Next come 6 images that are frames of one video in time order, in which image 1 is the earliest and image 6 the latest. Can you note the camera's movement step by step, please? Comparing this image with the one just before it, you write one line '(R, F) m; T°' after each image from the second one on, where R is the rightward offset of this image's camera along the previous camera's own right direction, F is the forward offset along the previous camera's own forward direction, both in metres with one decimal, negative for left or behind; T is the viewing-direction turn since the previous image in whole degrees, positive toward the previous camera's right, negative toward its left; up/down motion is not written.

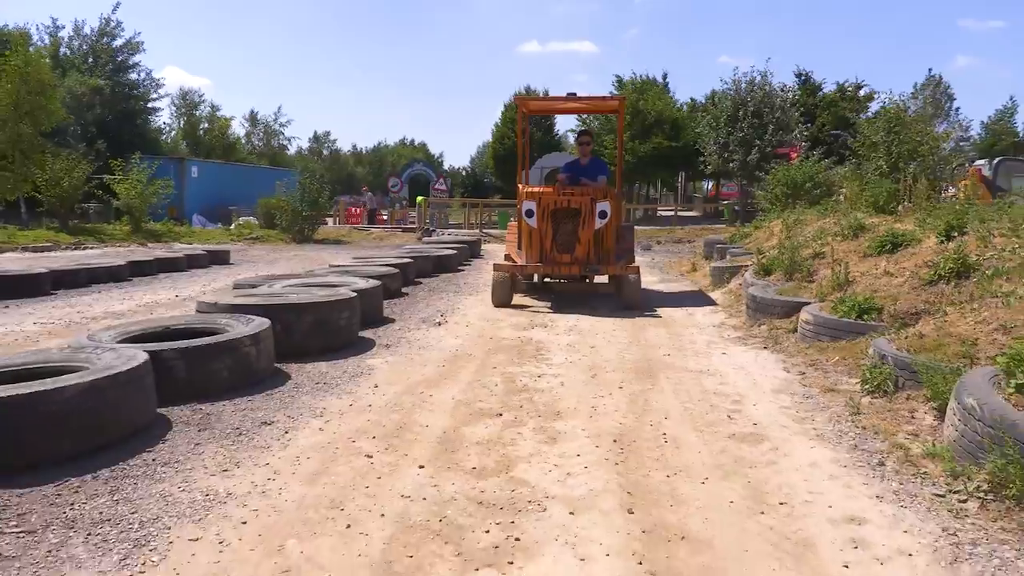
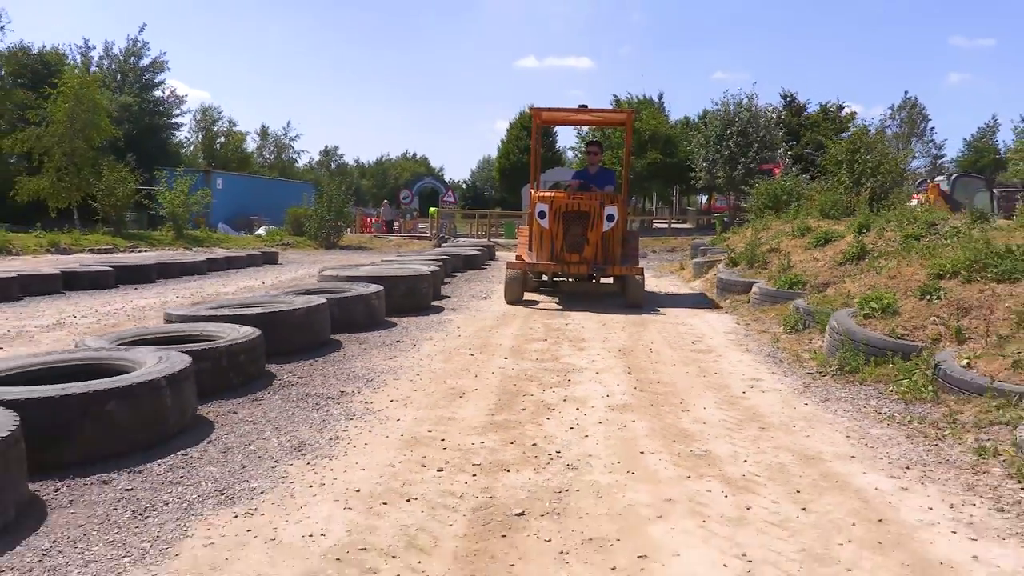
(-0.5, -3.0) m; 0°
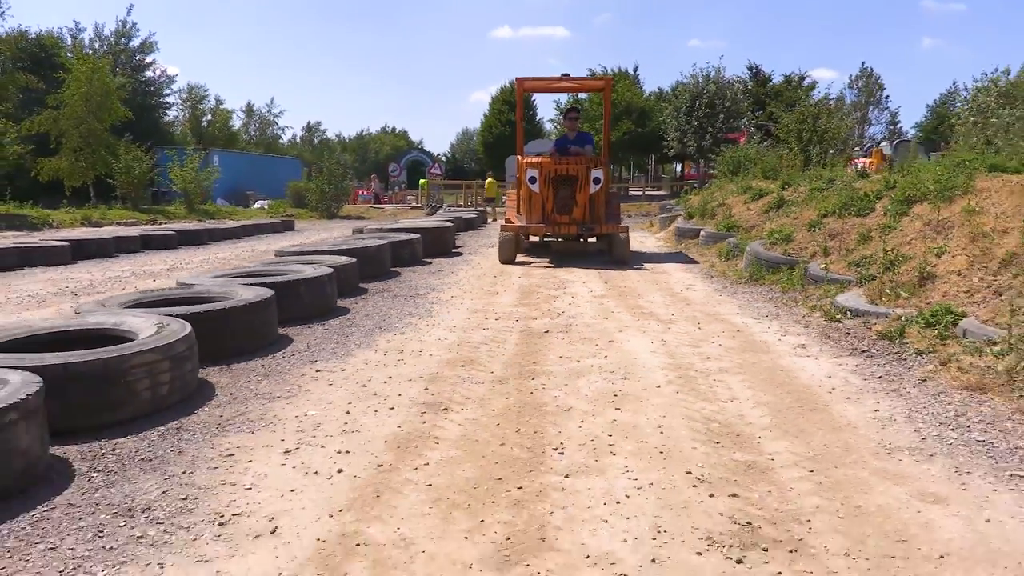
(-0.4, -3.2) m; +1°
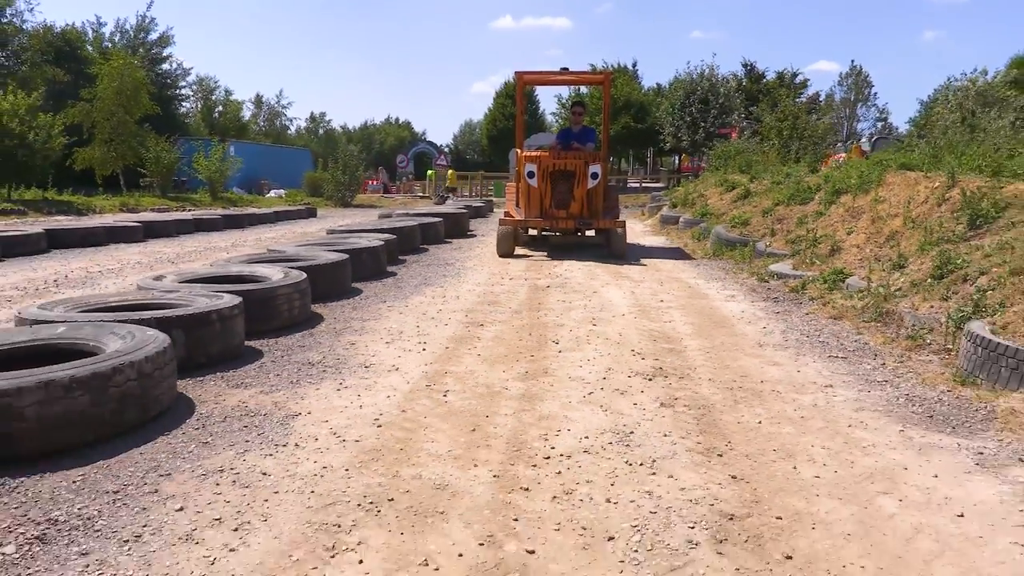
(-0.1, -2.4) m; 0°
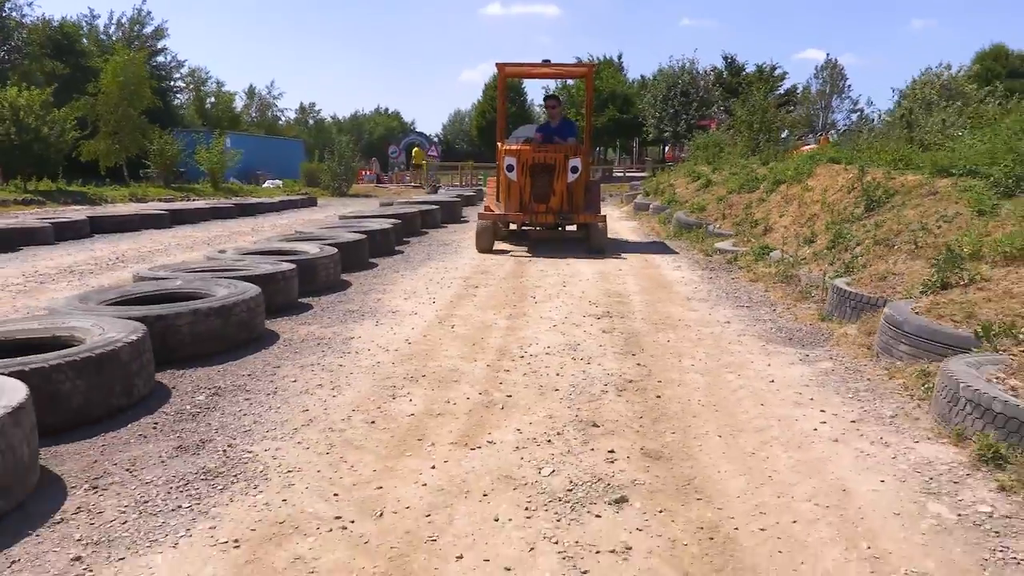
(0.0, -2.0) m; +1°
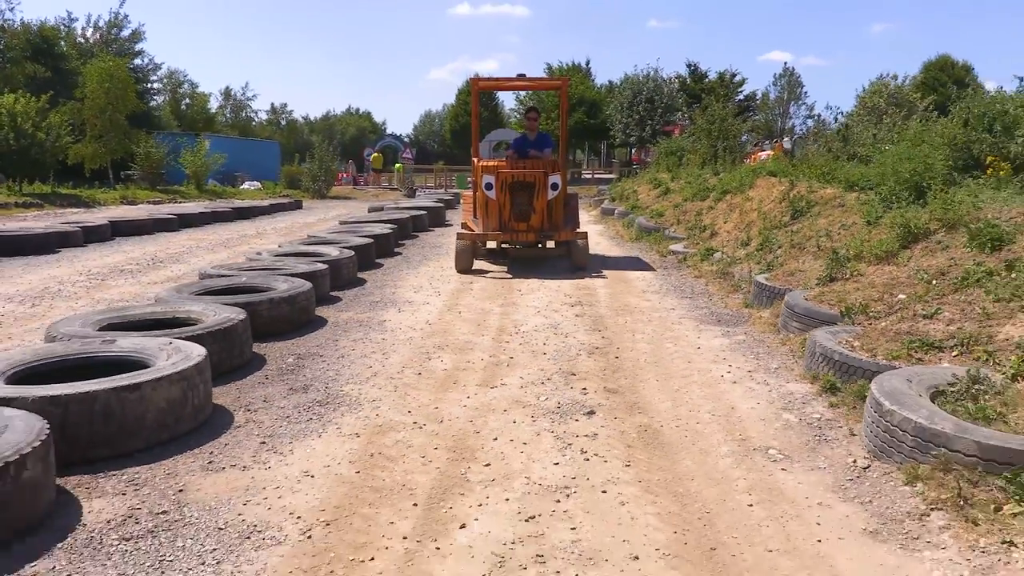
(-0.3, -2.0) m; +2°
